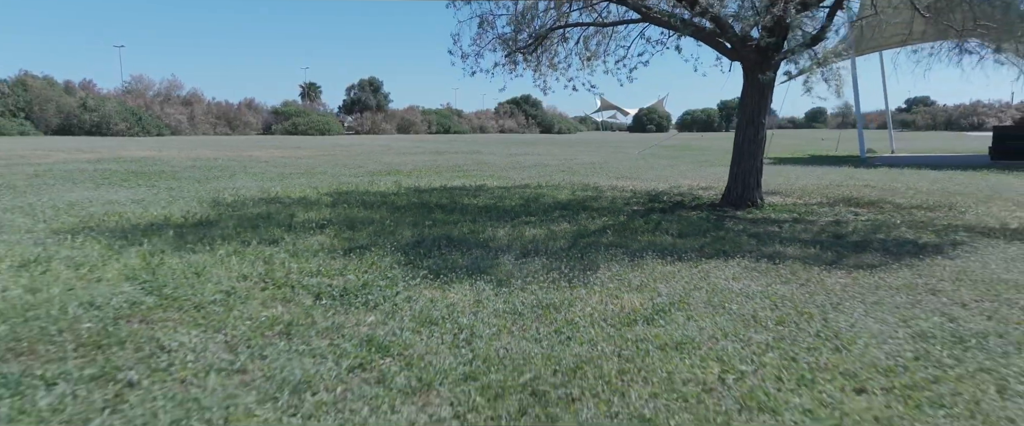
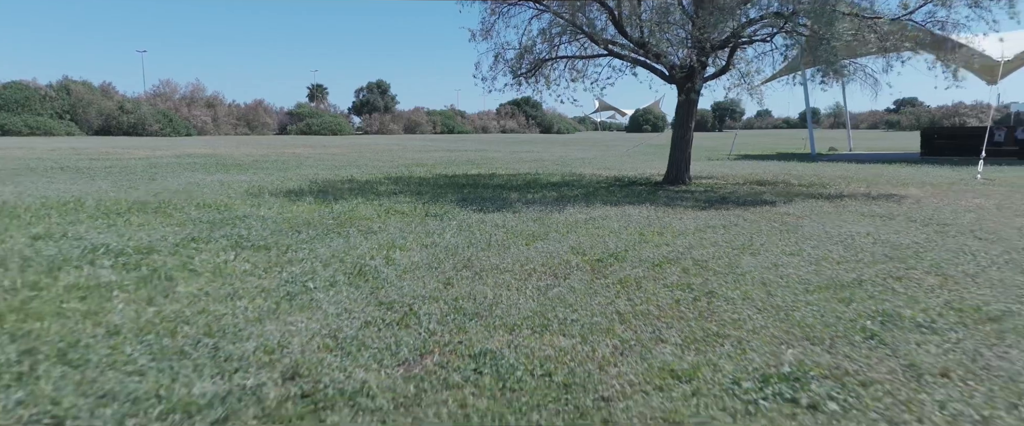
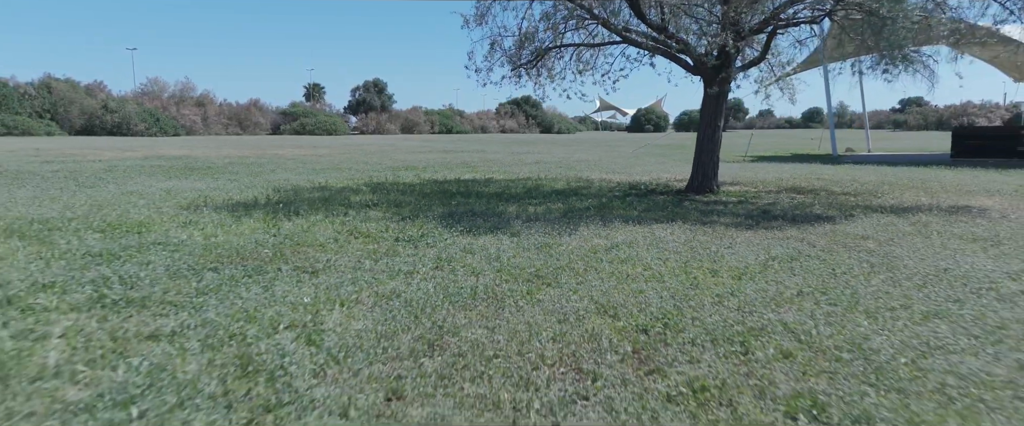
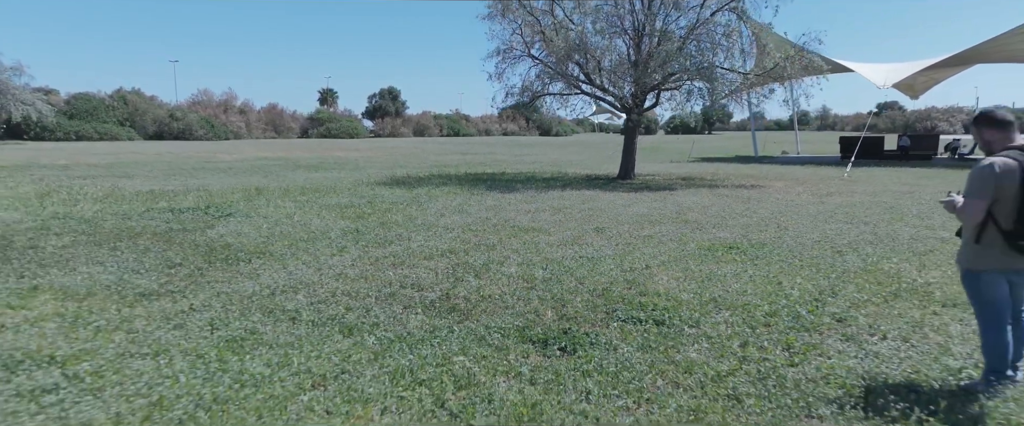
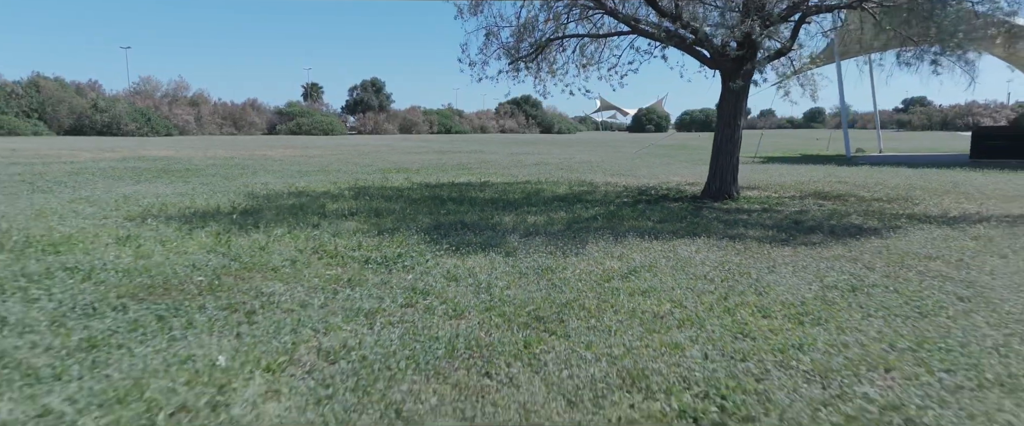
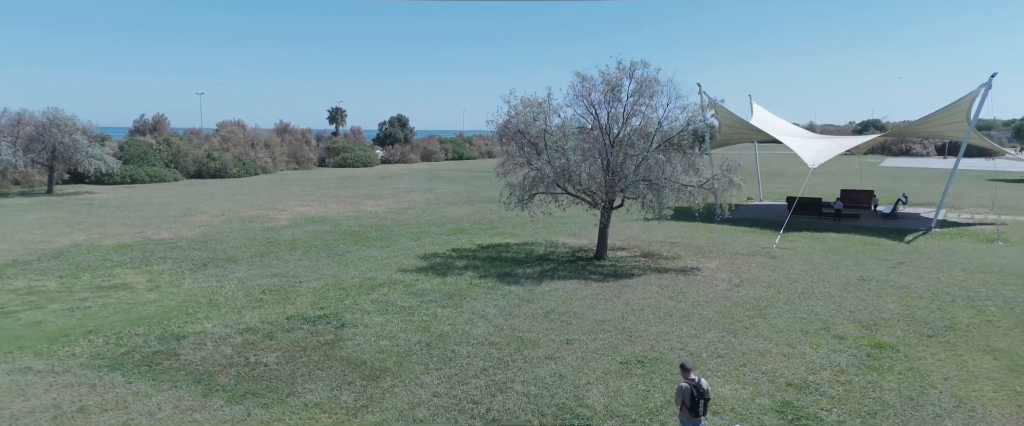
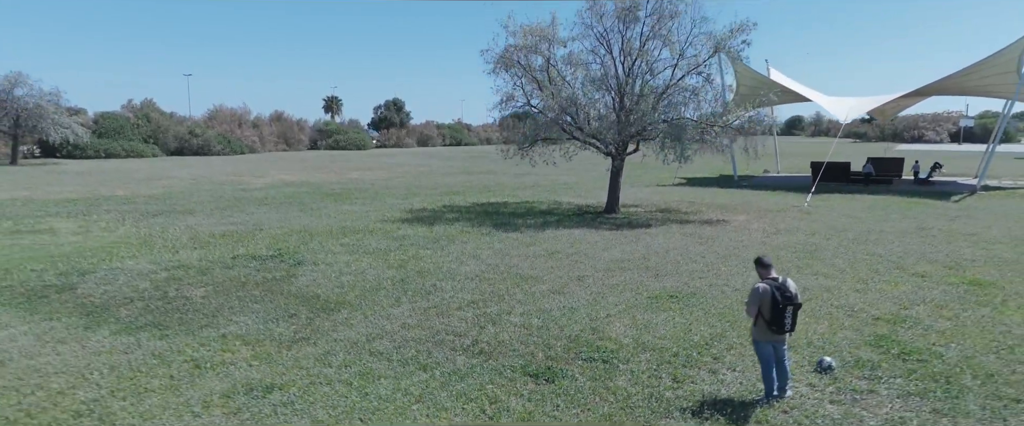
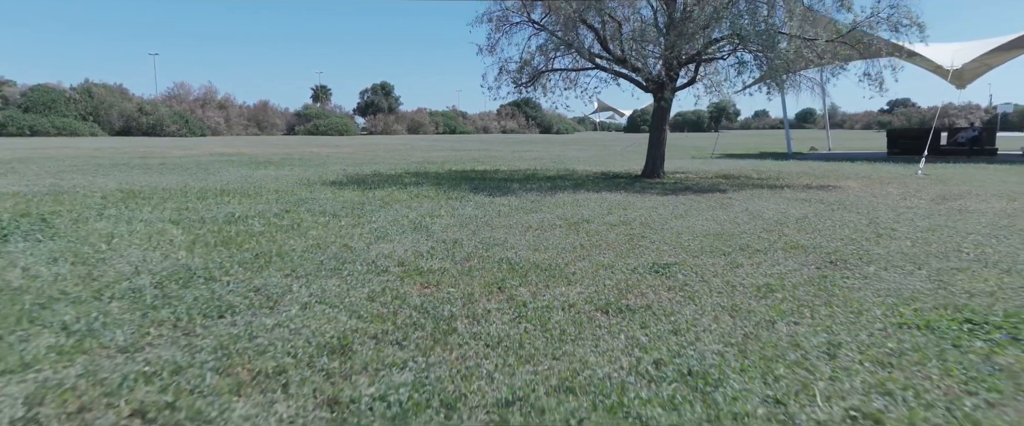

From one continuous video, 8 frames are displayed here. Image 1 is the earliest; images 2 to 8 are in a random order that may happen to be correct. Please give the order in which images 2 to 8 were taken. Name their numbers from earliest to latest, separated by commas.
5, 3, 2, 8, 4, 7, 6
